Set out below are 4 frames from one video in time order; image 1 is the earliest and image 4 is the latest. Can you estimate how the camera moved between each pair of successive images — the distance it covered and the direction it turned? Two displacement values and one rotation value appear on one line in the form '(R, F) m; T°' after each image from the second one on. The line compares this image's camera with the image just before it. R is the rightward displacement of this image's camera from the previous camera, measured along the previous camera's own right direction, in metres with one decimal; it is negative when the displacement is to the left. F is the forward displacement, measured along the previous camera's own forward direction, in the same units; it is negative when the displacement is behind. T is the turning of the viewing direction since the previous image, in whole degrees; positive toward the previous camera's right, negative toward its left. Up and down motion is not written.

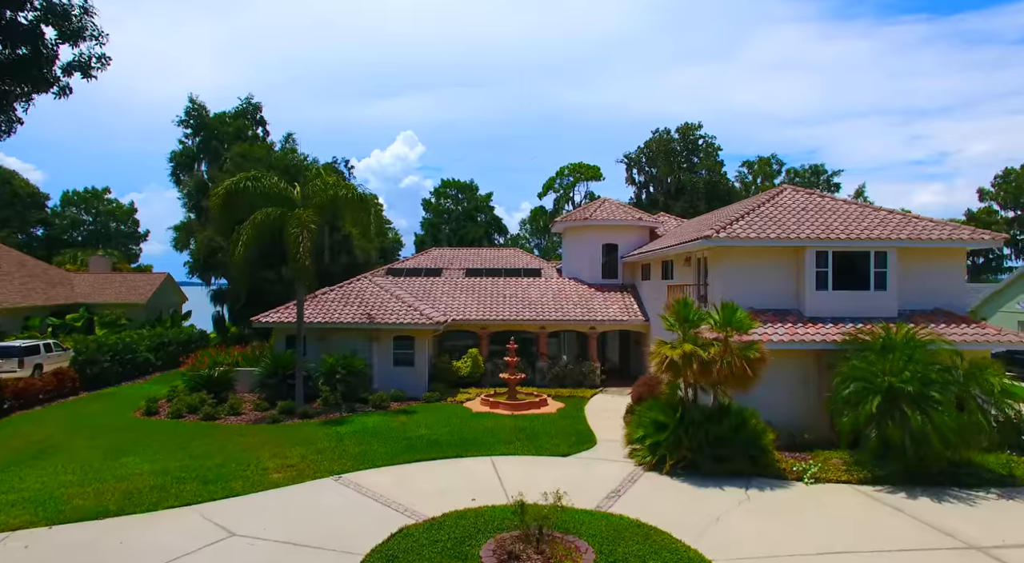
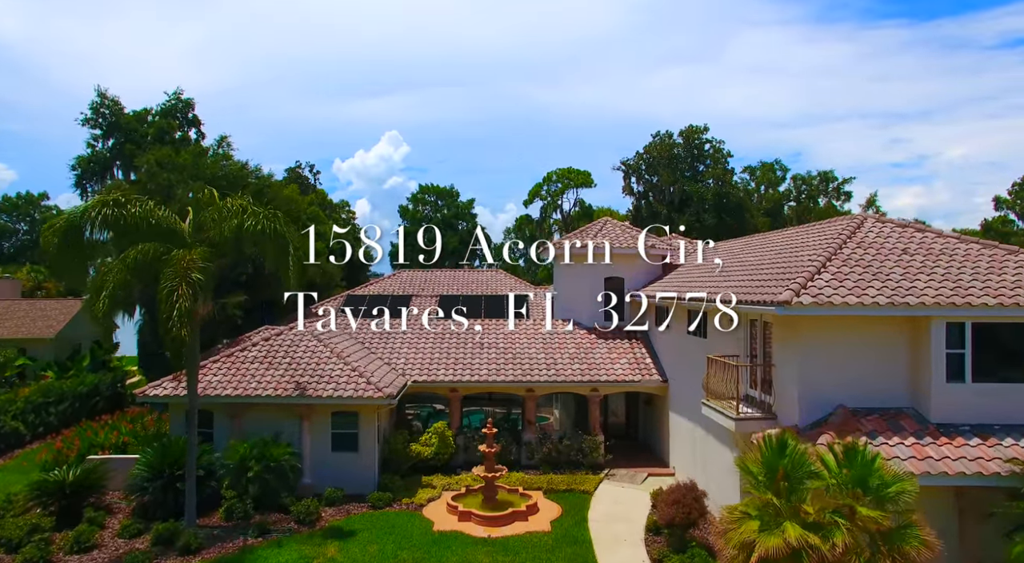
(+0.2, +5.7) m; +1°
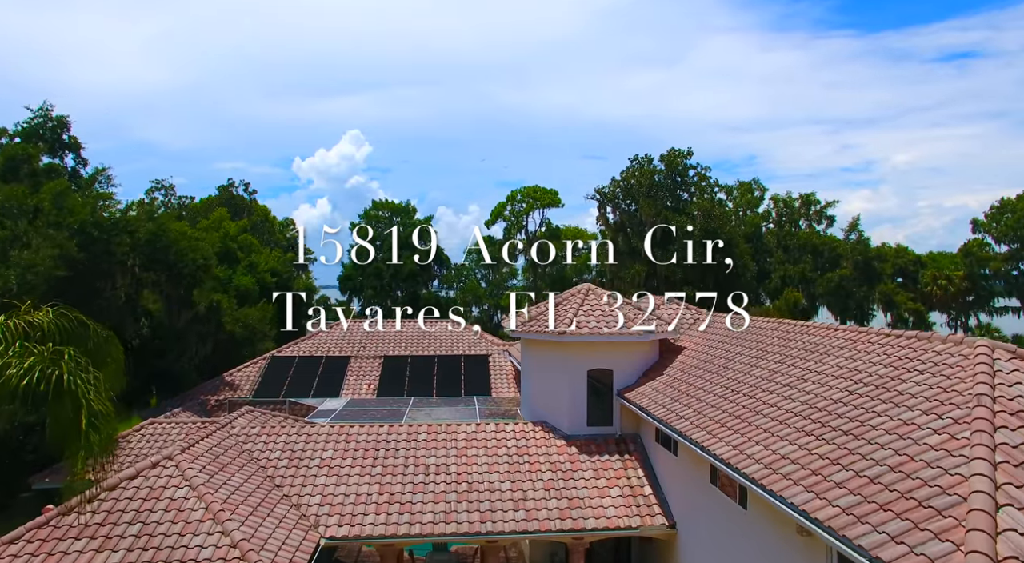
(+0.2, +5.3) m; +3°
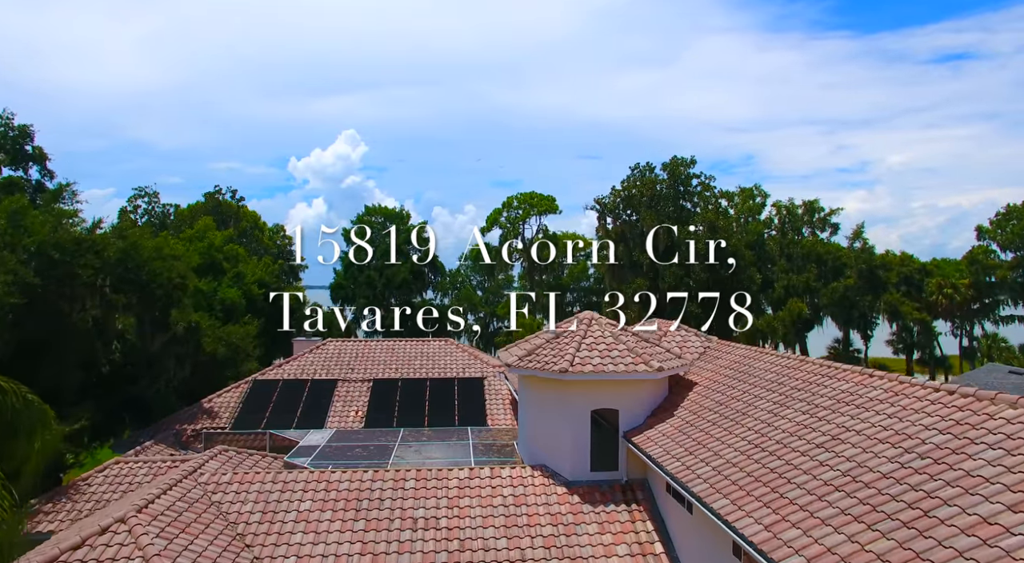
(0.0, +1.5) m; 0°
